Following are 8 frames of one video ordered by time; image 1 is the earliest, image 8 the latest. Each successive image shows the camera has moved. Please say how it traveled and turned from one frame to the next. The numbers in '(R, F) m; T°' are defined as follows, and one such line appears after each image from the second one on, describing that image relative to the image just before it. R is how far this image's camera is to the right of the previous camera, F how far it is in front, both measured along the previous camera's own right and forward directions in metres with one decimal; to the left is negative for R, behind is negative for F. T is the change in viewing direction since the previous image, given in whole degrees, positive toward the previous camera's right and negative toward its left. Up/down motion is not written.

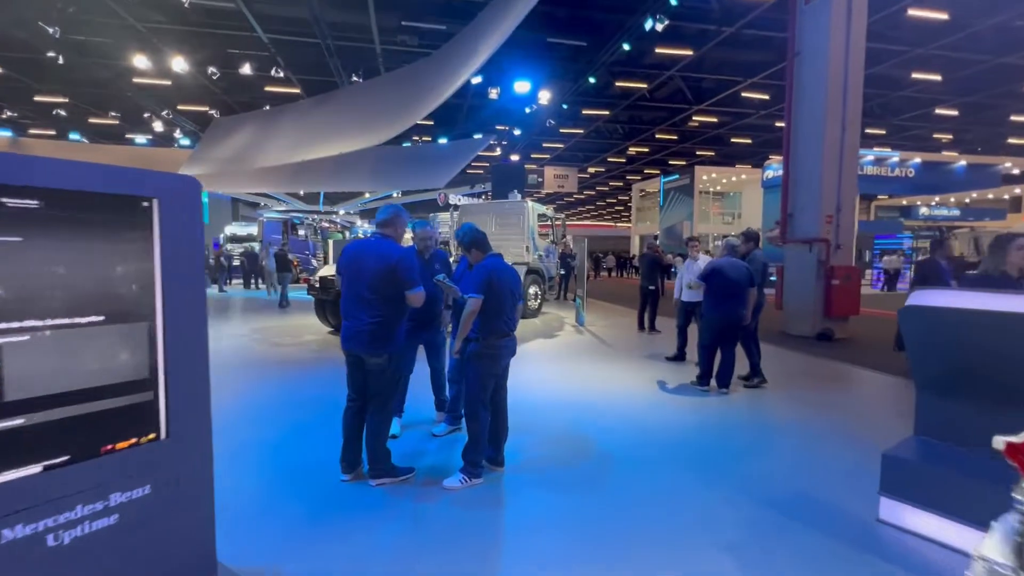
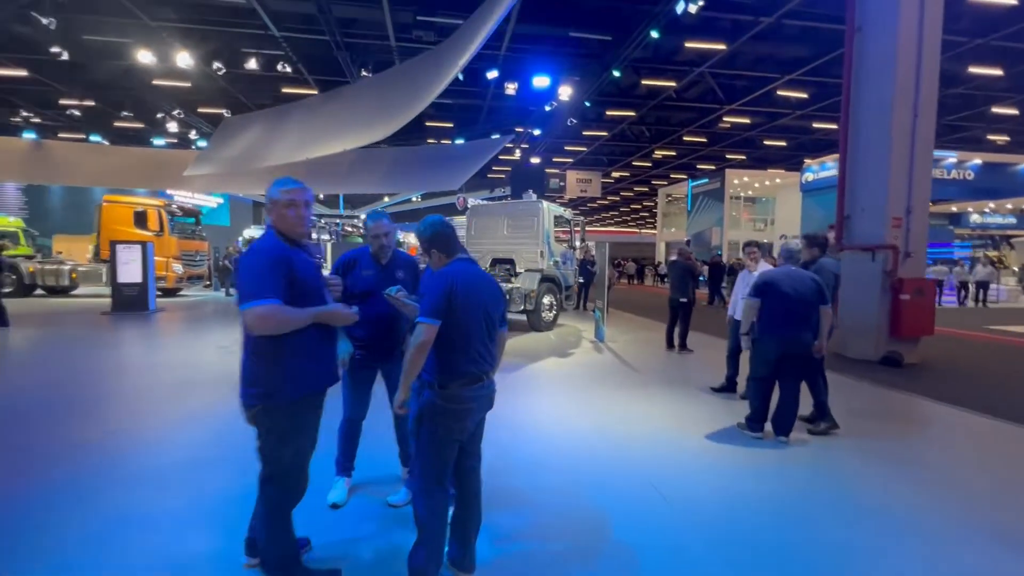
(+0.2, +1.0) m; -3°
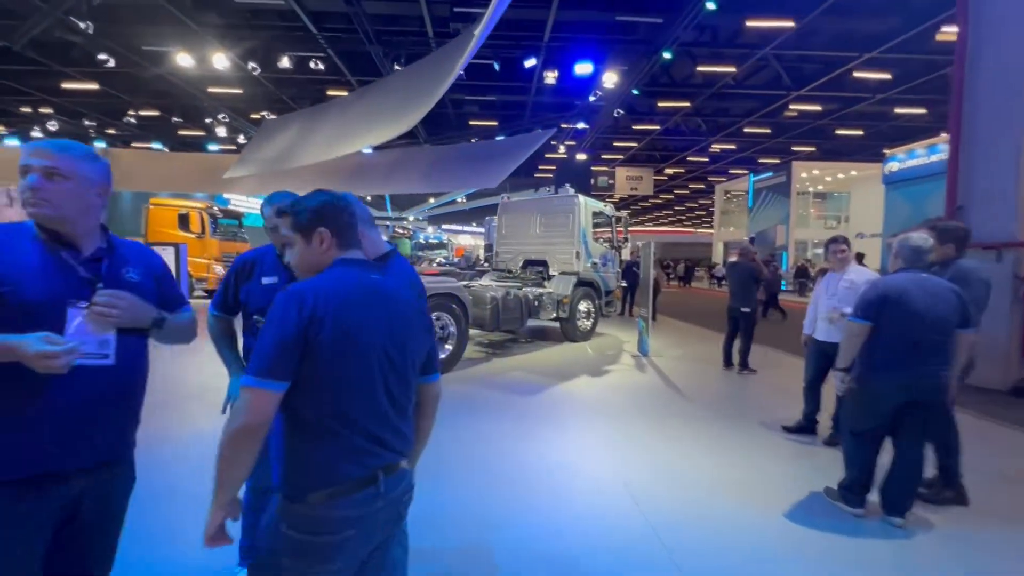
(+0.3, +1.0) m; -6°
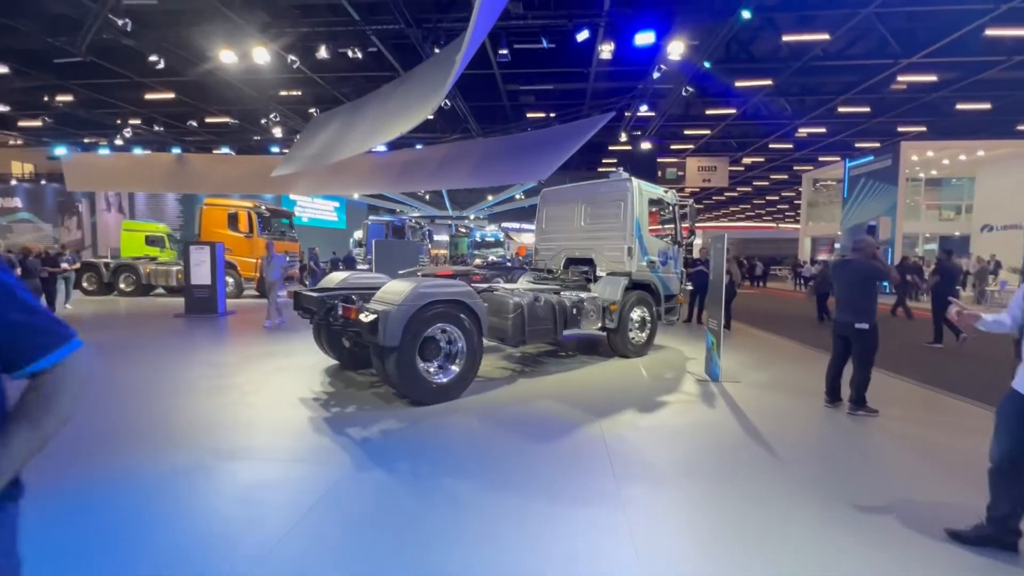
(+0.4, +1.4) m; -8°
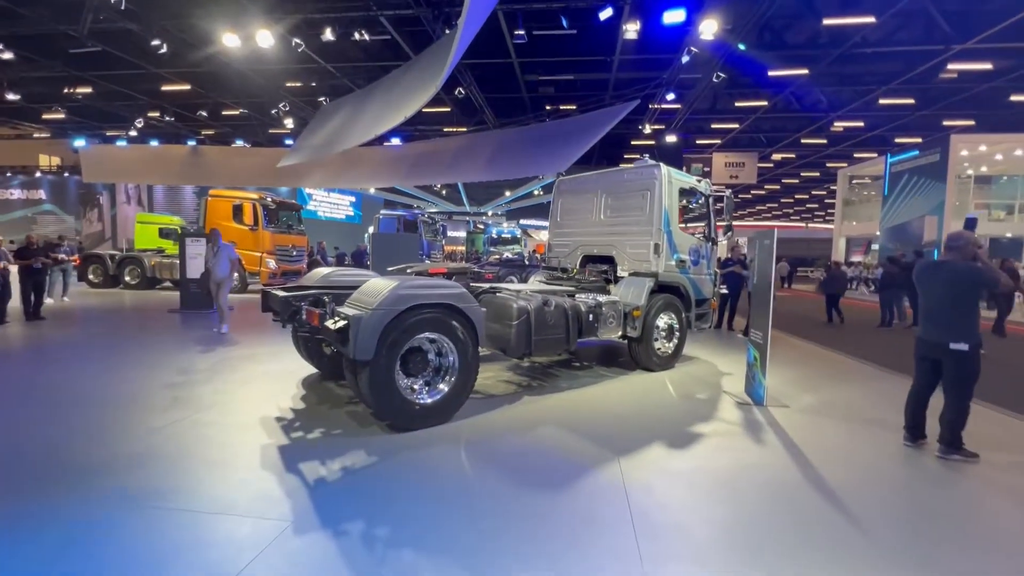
(+0.1, +0.9) m; -2°
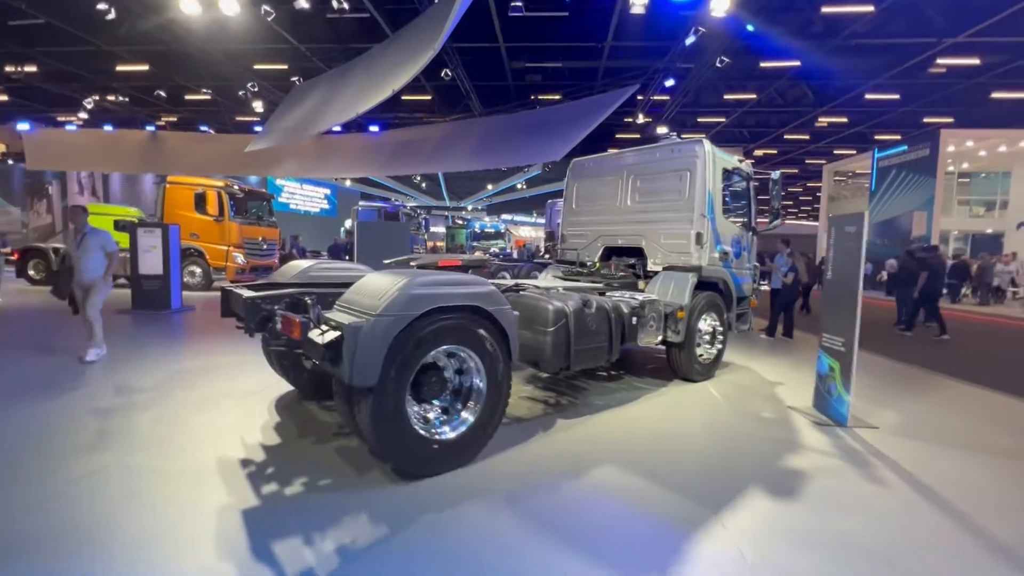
(-0.4, +1.0) m; +3°
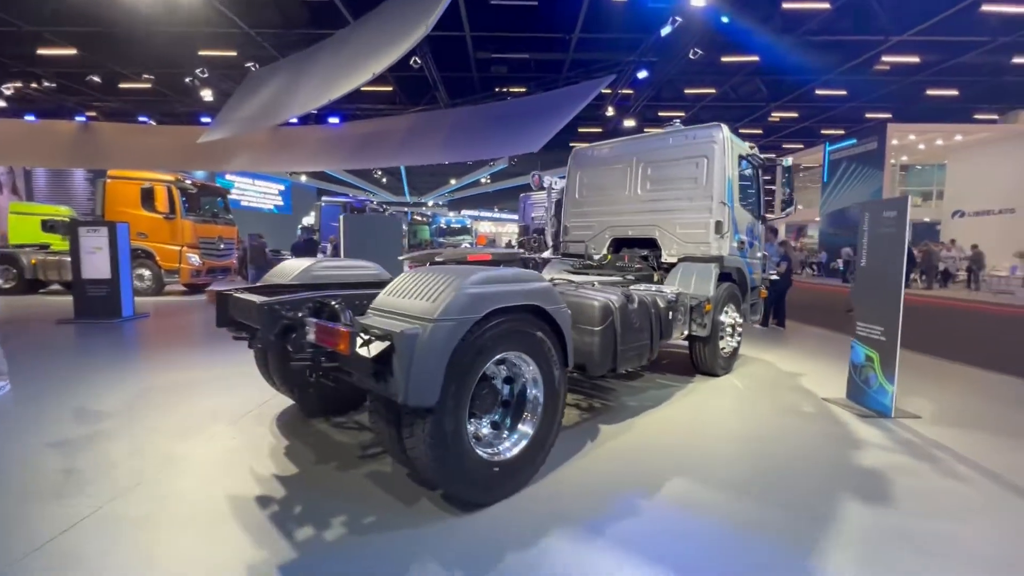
(-0.6, +0.4) m; +5°
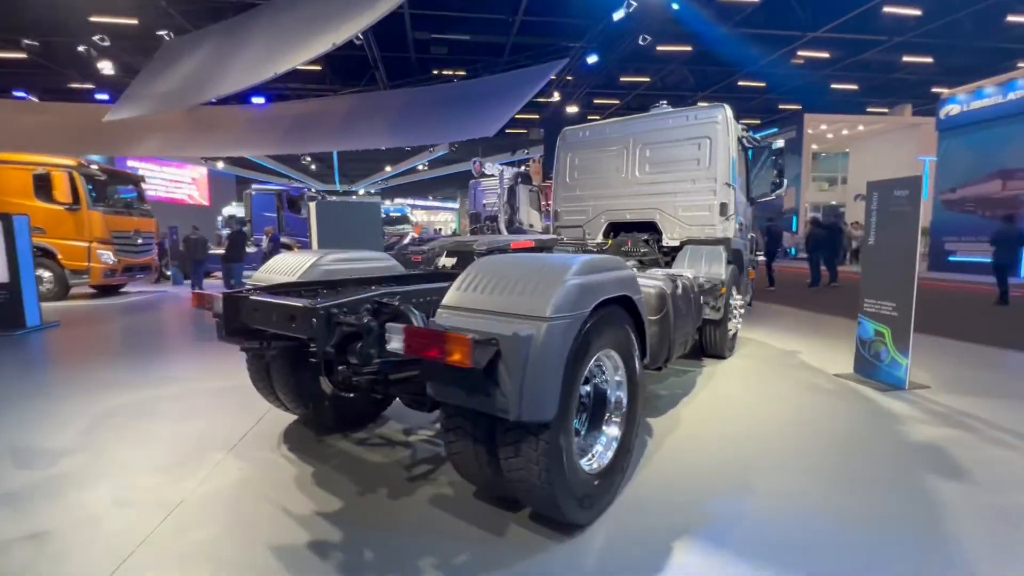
(-0.8, +0.4) m; +8°
